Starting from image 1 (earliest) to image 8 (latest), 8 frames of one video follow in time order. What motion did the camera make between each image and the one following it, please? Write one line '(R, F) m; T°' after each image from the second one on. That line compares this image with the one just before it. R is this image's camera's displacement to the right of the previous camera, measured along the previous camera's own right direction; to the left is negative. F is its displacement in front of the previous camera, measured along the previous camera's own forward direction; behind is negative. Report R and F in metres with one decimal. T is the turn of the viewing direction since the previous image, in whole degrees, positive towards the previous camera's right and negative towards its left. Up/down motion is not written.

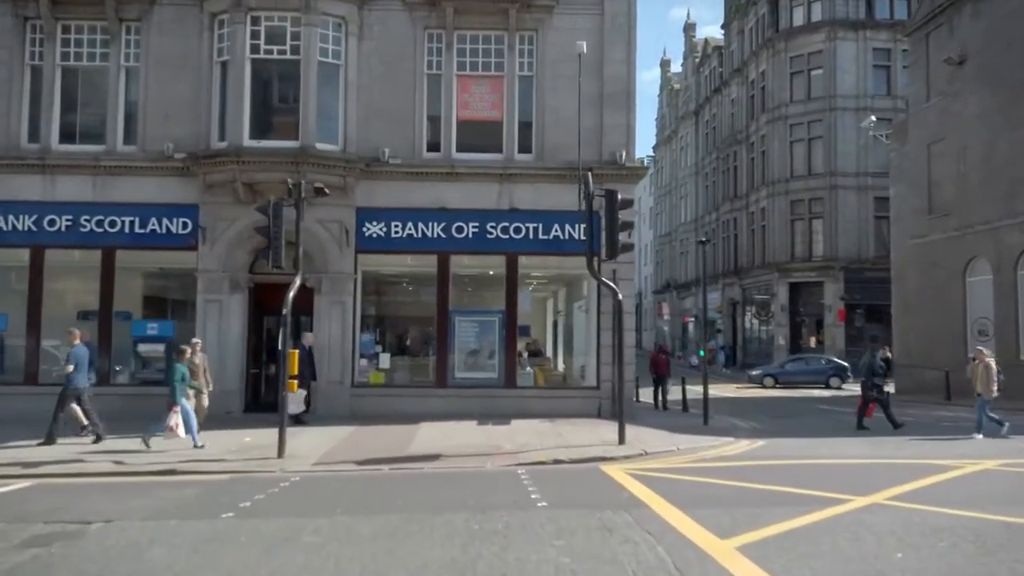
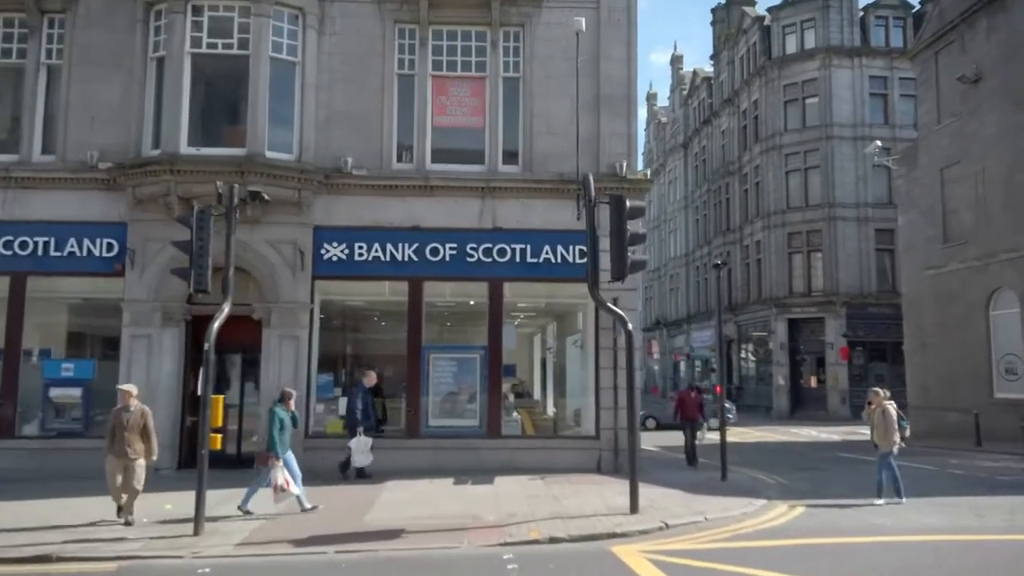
(0.0, +2.8) m; +1°
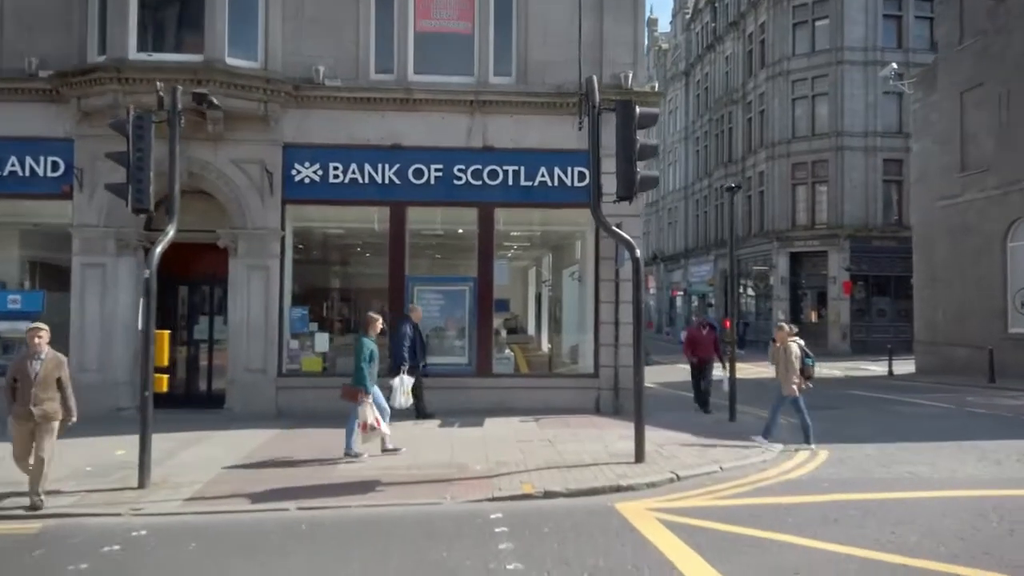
(+0.1, +1.4) m; 0°
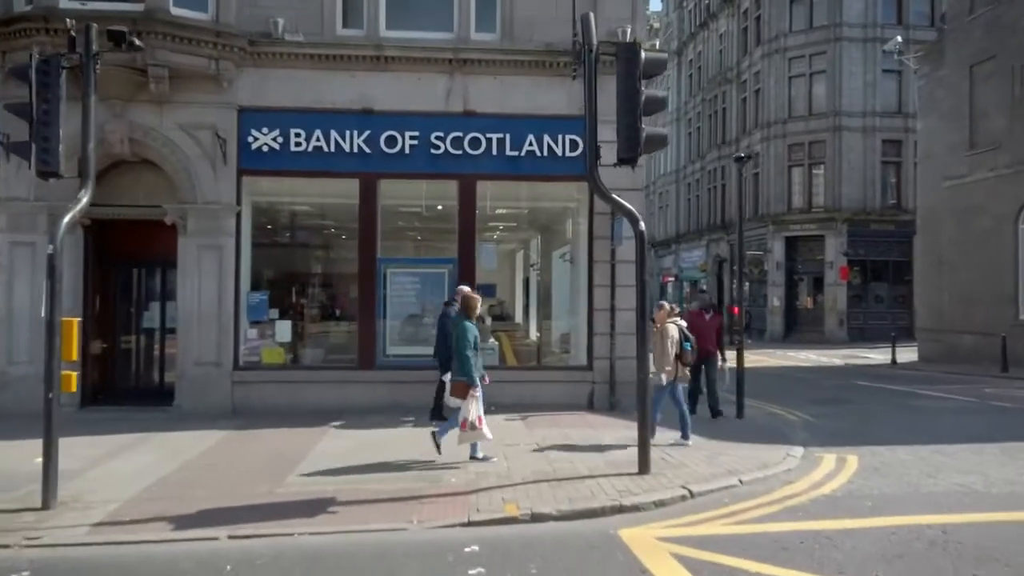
(+0.1, +1.5) m; +1°
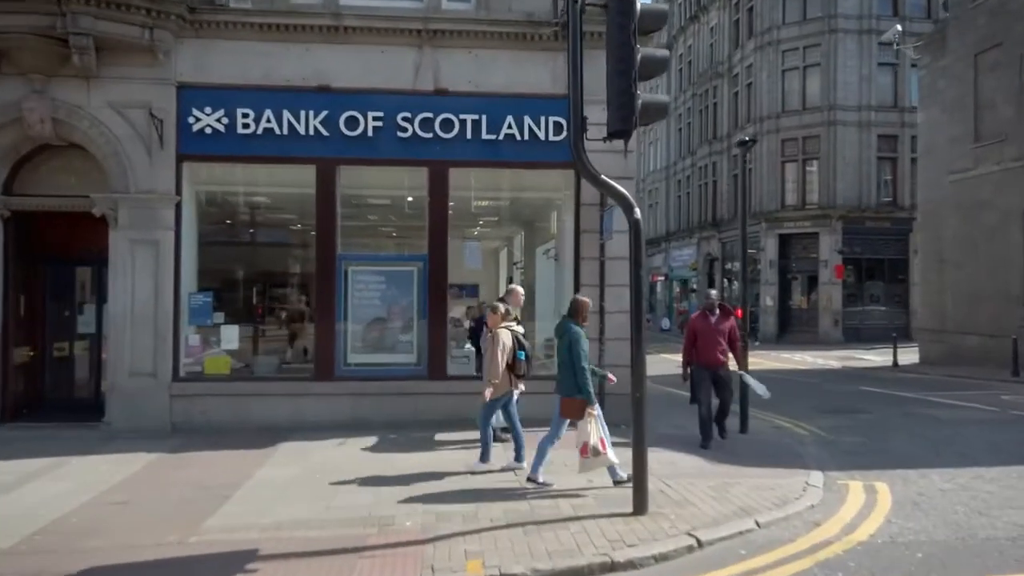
(+0.2, +1.5) m; +1°
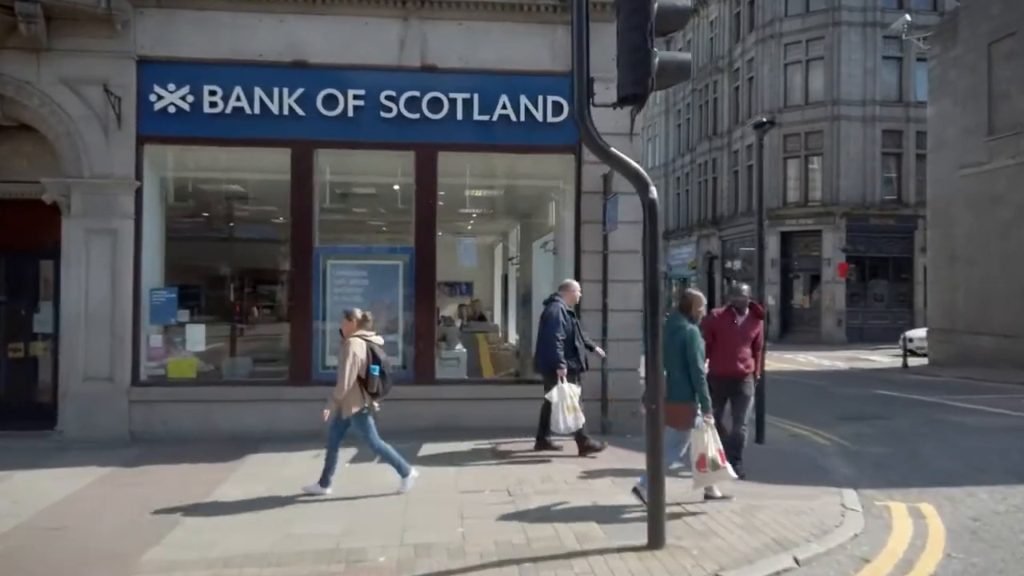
(0.0, +1.0) m; 0°
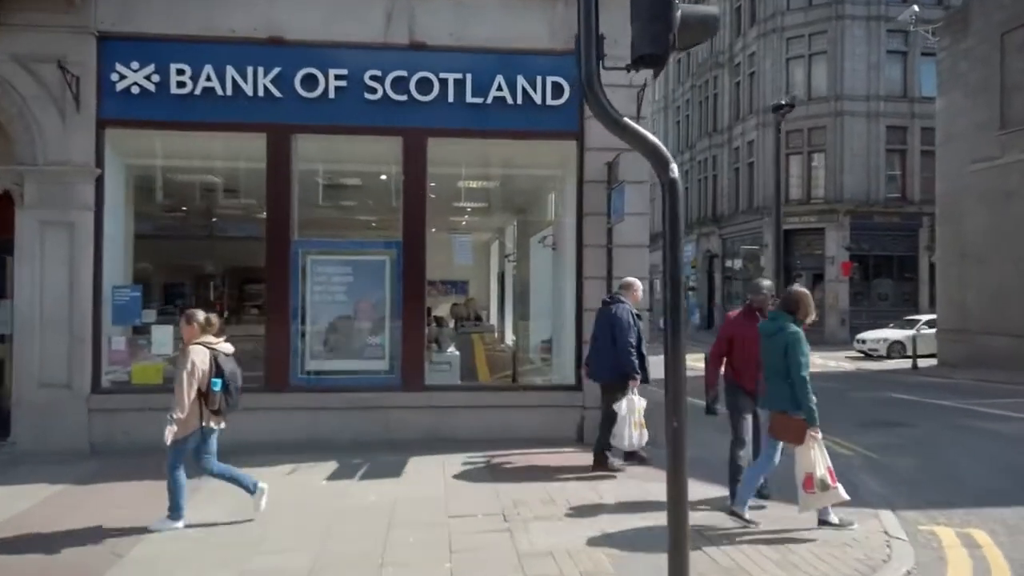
(0.0, +0.9) m; 0°
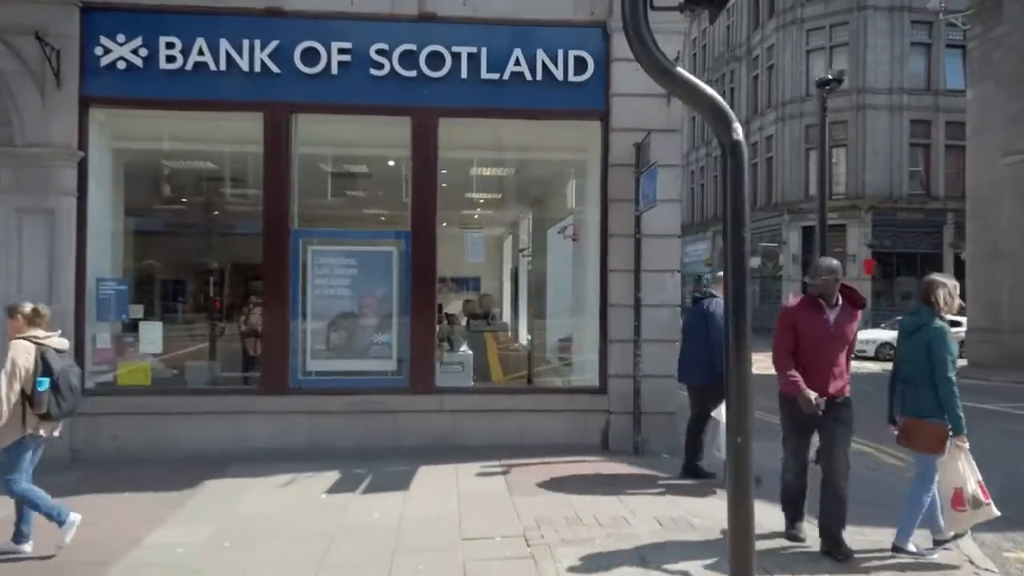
(-0.1, +0.8) m; -1°
